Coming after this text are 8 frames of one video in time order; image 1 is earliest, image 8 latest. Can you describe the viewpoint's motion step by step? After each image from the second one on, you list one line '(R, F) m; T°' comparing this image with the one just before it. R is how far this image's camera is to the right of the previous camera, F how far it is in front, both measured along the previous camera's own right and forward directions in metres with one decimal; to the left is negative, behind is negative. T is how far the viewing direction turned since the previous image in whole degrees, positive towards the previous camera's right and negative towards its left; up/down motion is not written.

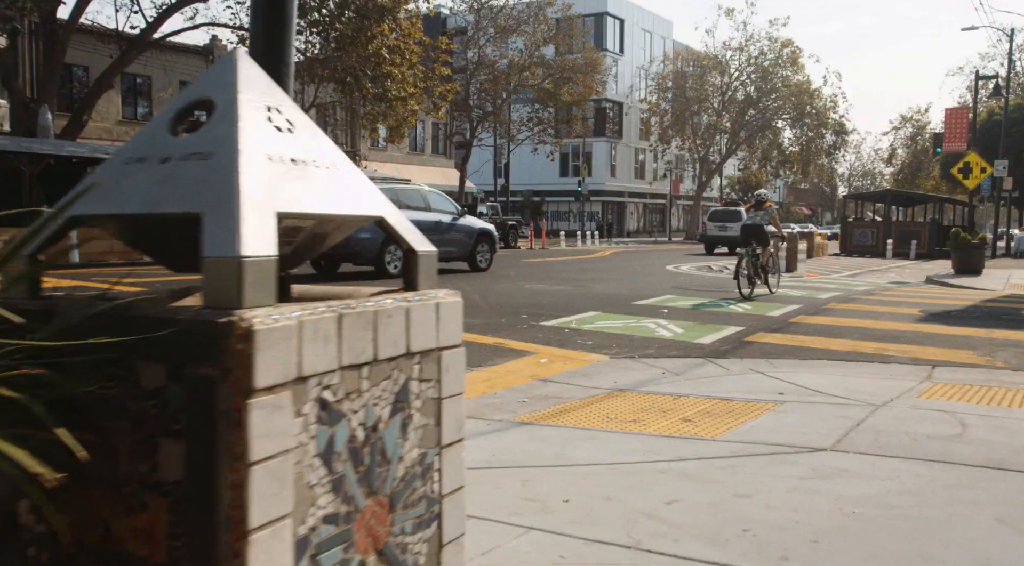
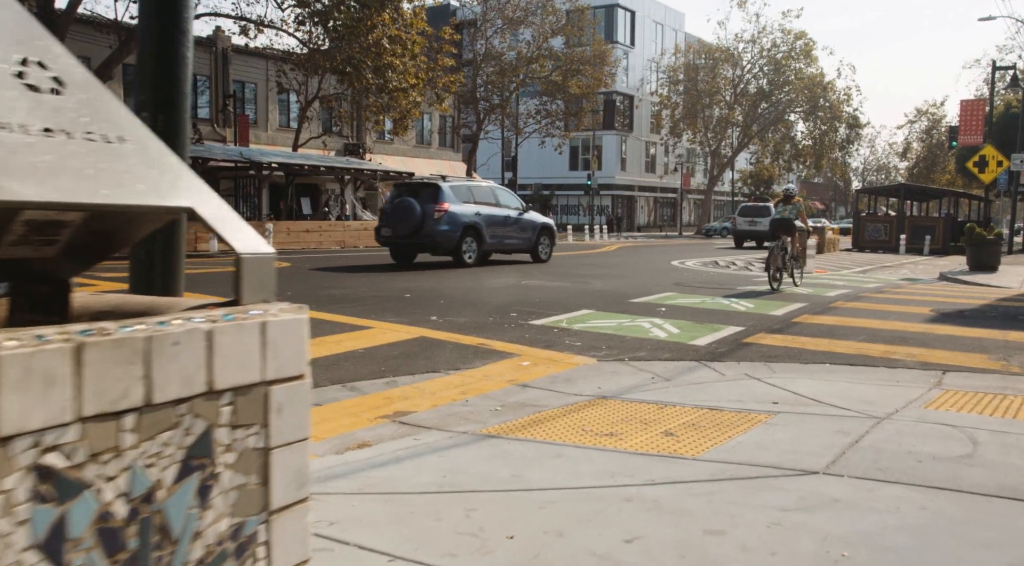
(+0.3, +0.5) m; -1°
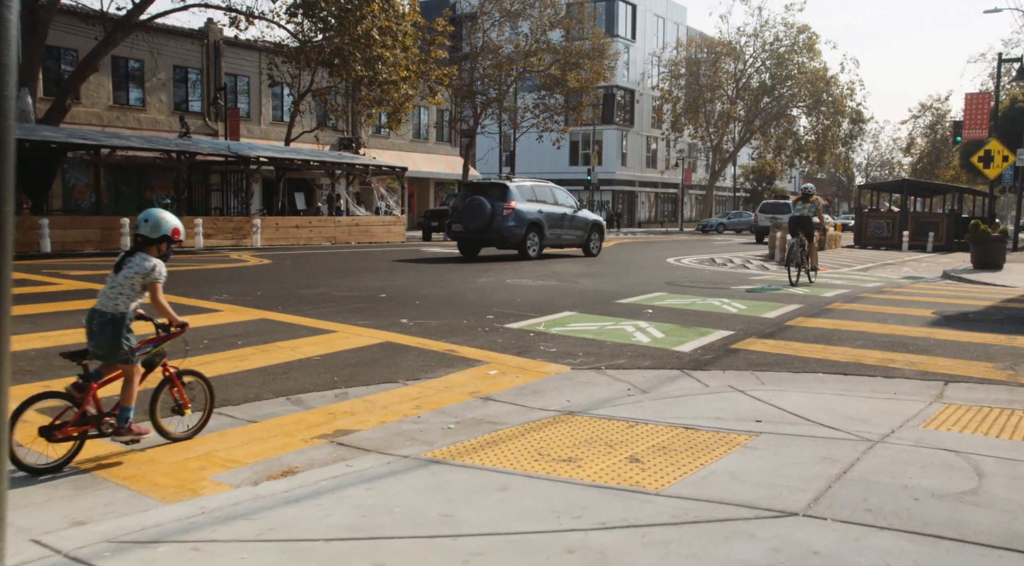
(+0.3, +0.6) m; 0°
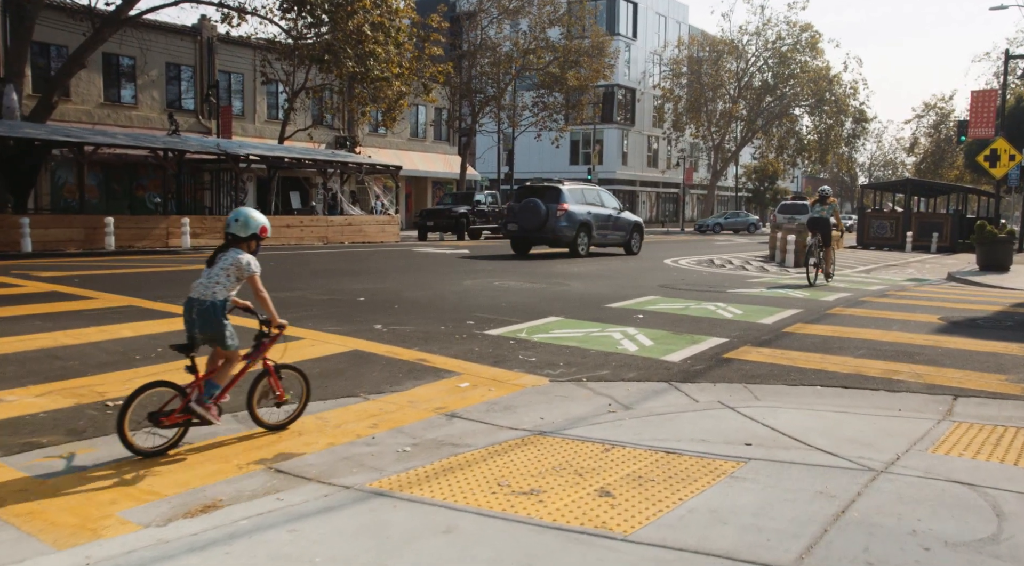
(+0.2, +0.6) m; 0°
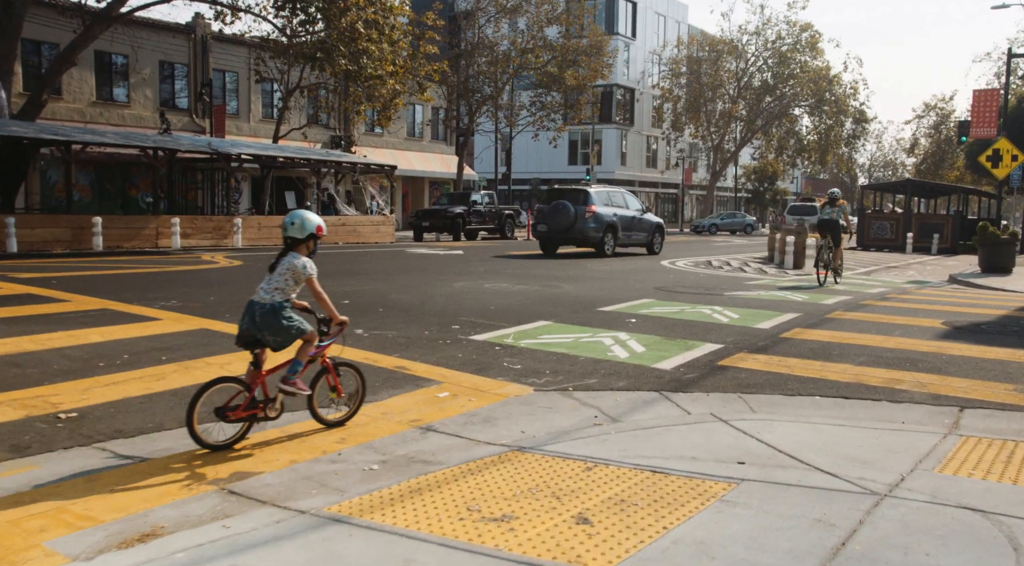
(+0.1, +0.4) m; 0°
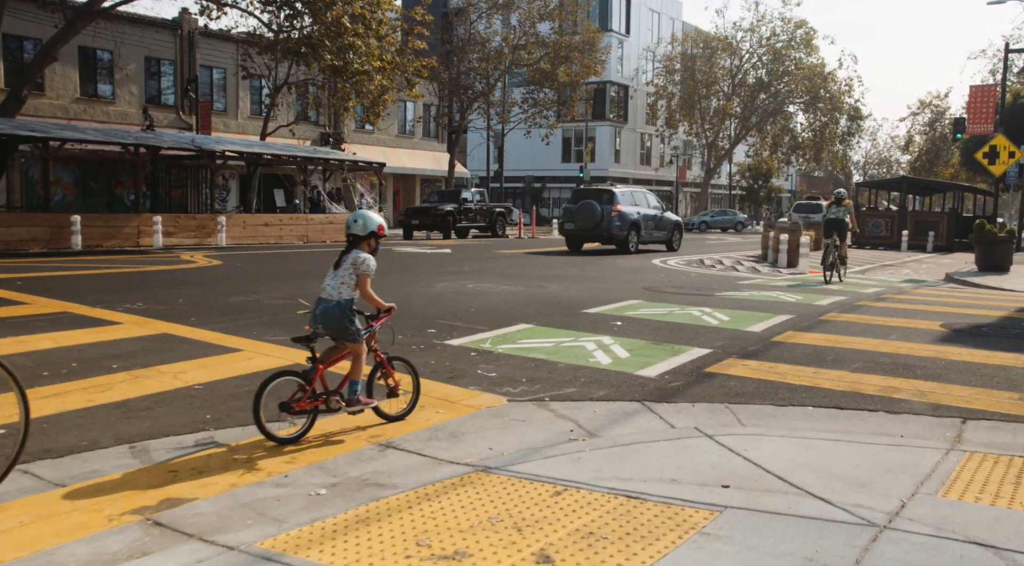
(+0.2, +0.4) m; 0°
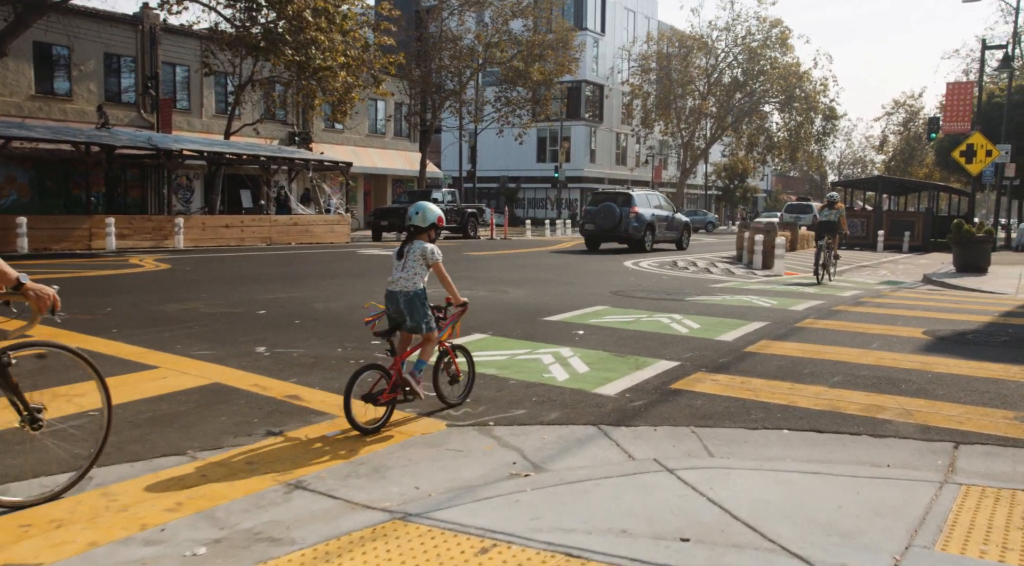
(+0.3, +0.7) m; +1°
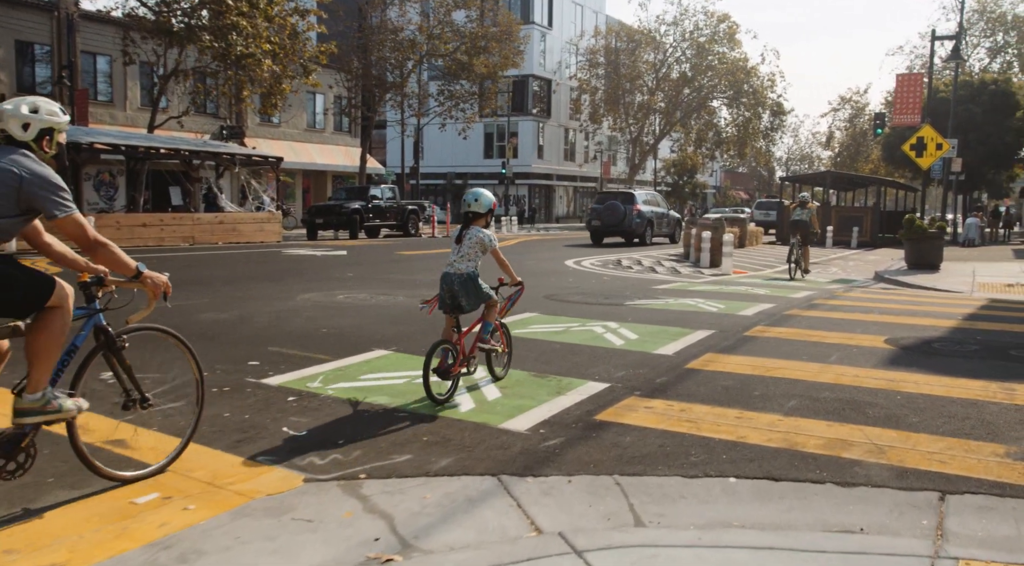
(+0.4, +1.2) m; +3°
